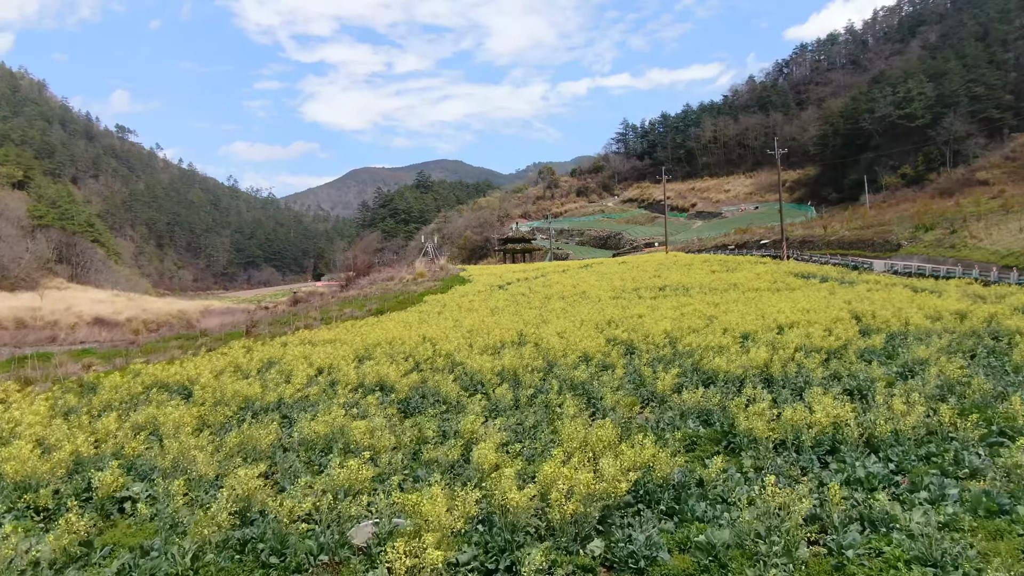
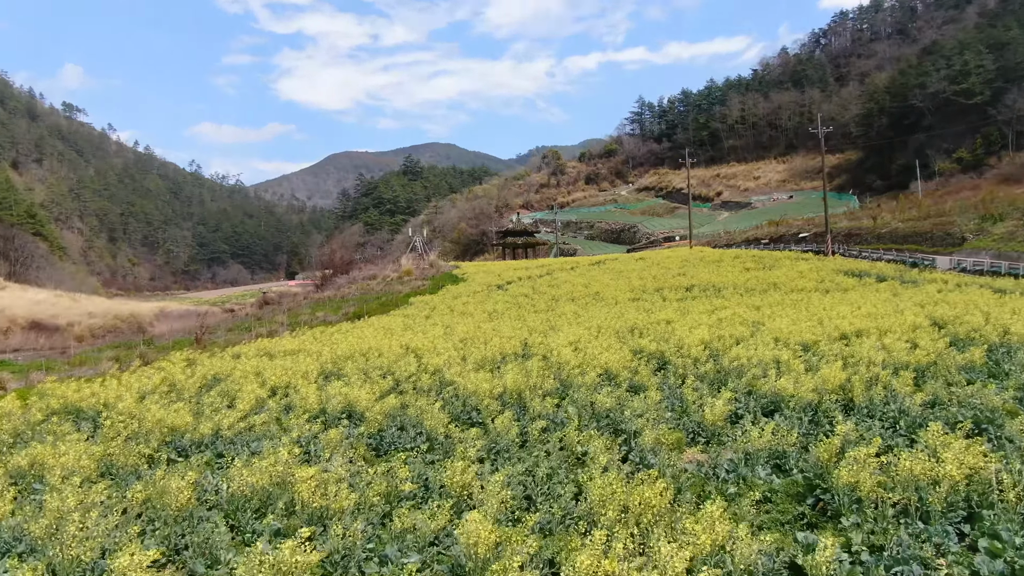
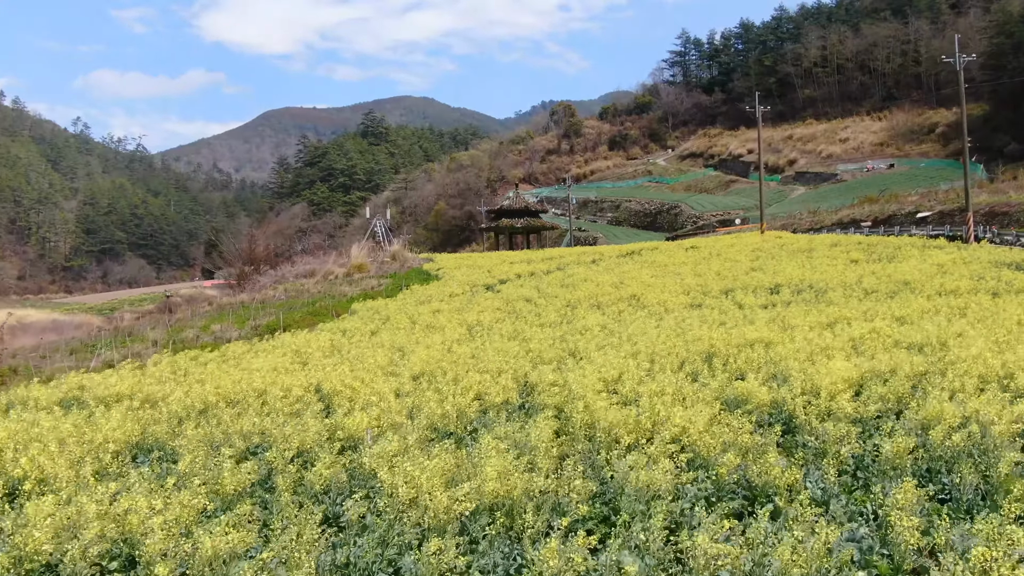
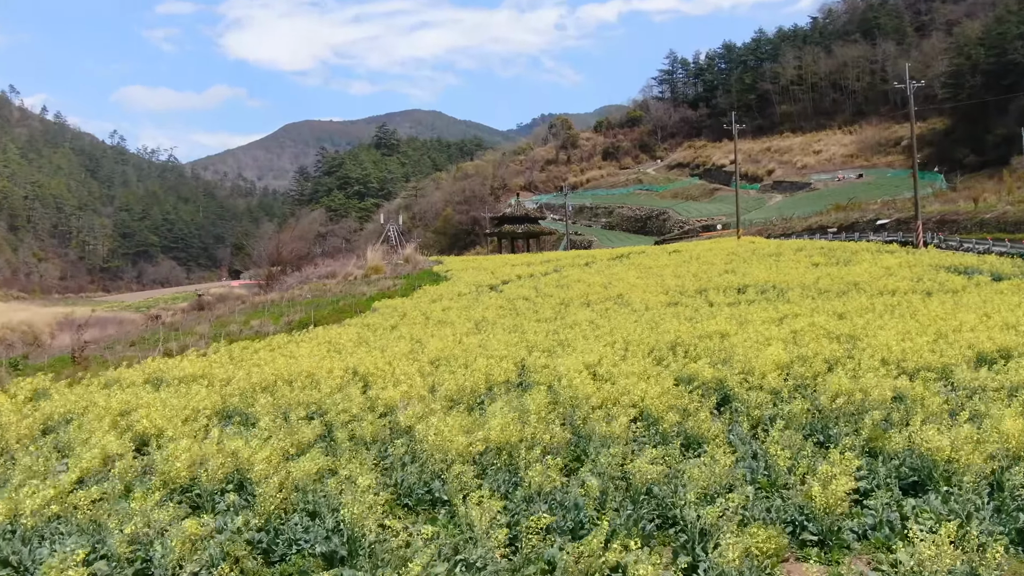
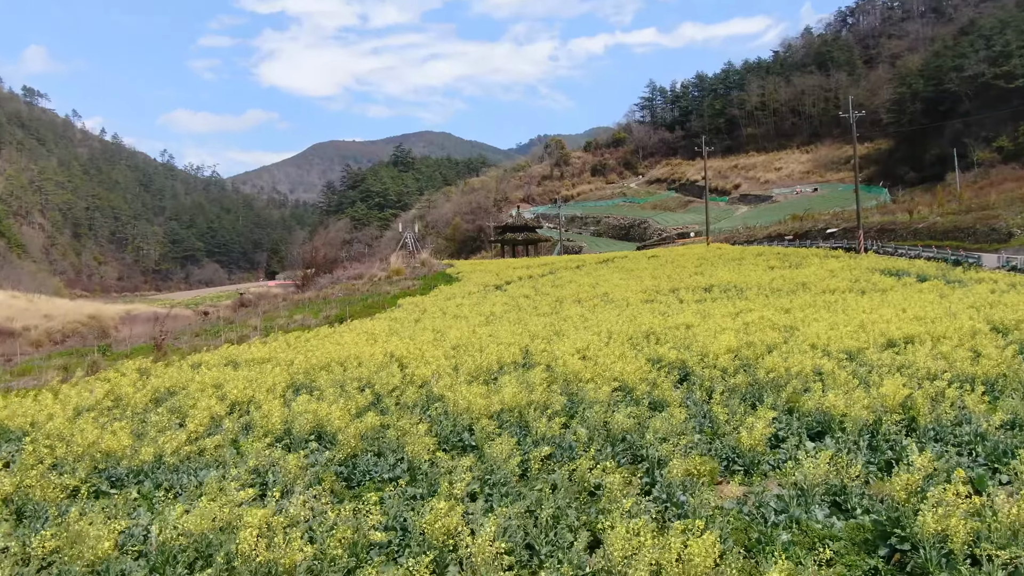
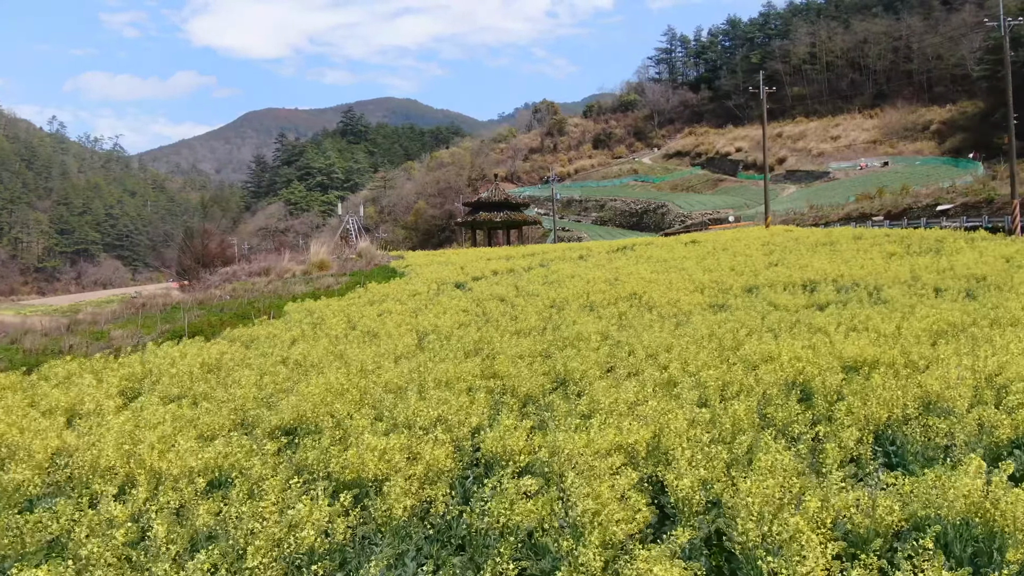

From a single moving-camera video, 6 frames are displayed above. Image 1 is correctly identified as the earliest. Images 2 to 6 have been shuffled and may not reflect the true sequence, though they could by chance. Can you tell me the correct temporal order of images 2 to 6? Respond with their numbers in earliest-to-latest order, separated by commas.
2, 5, 4, 3, 6
